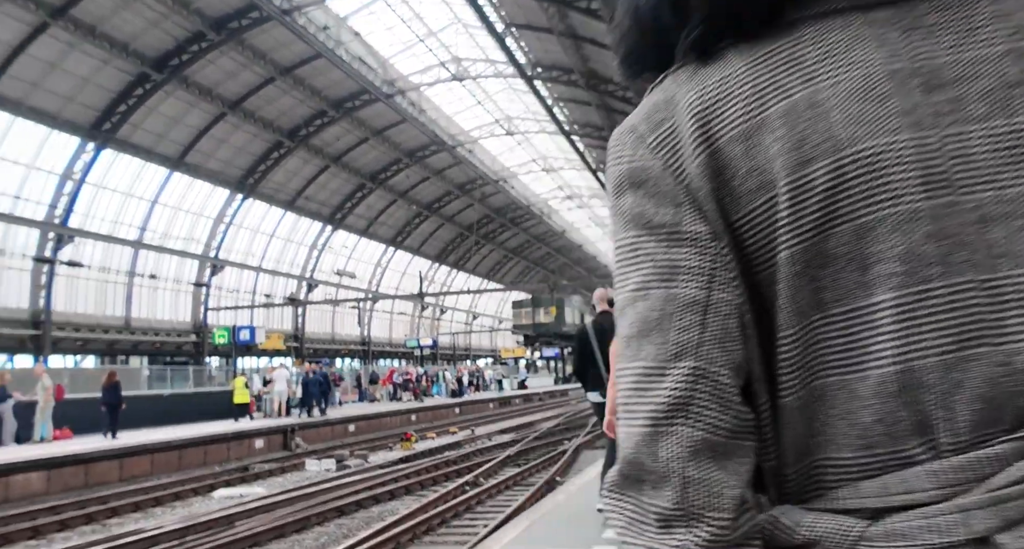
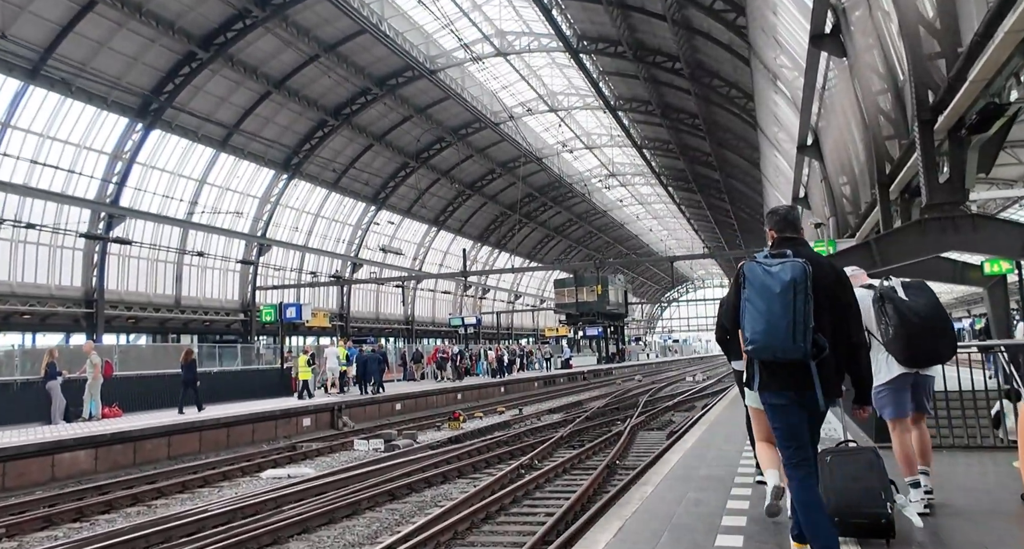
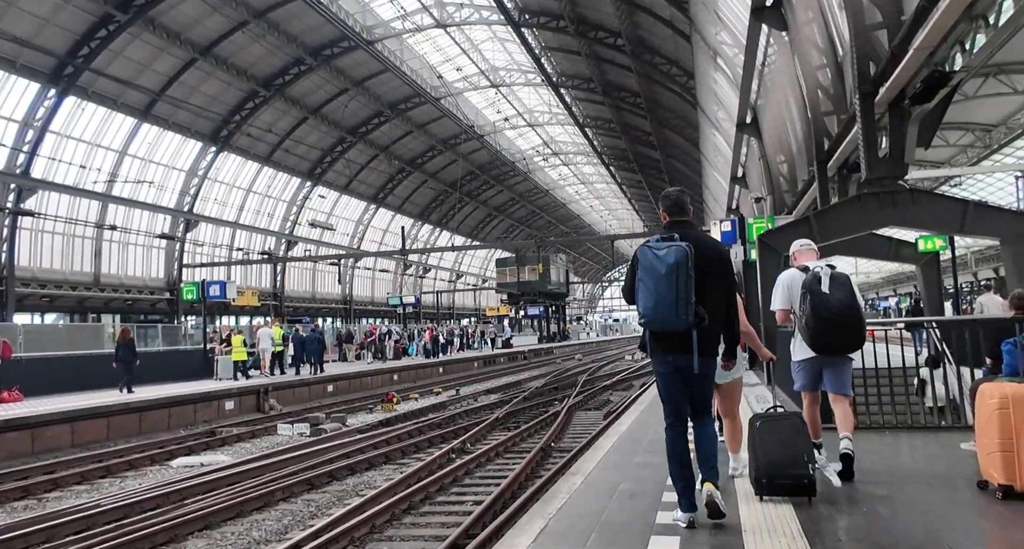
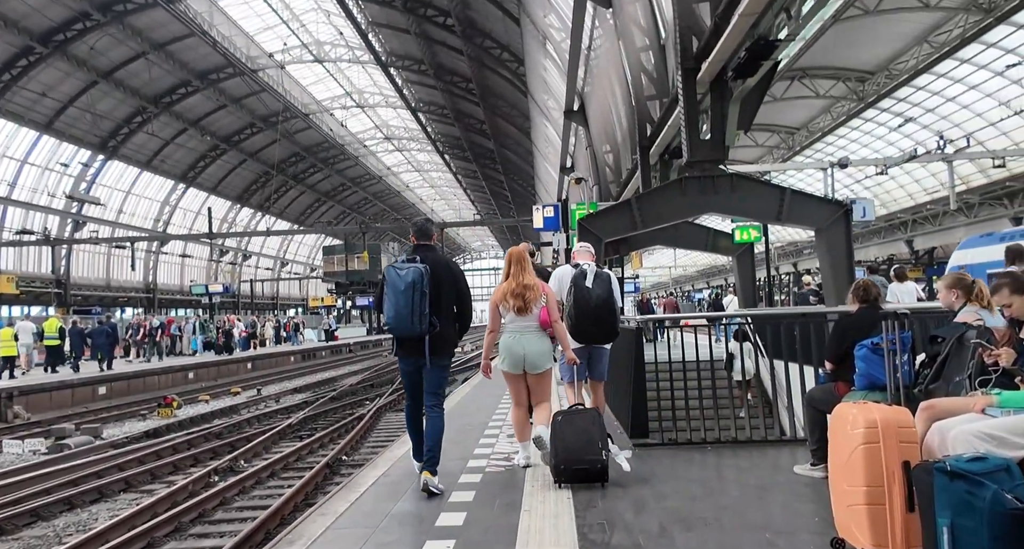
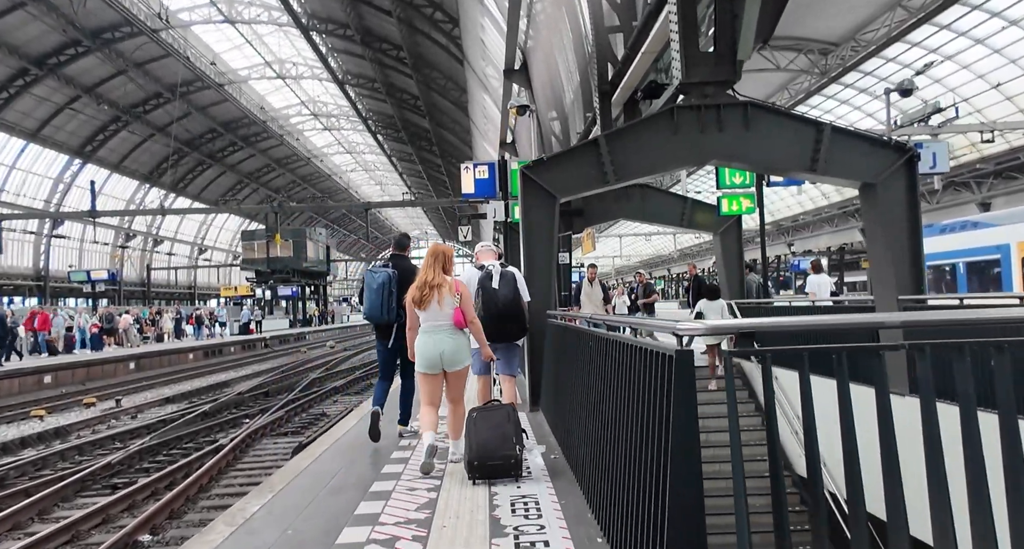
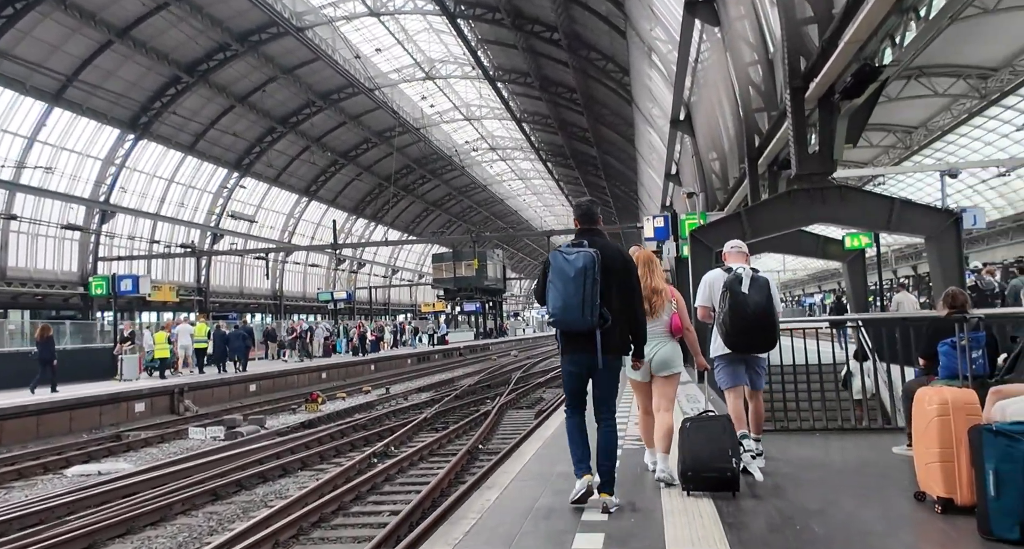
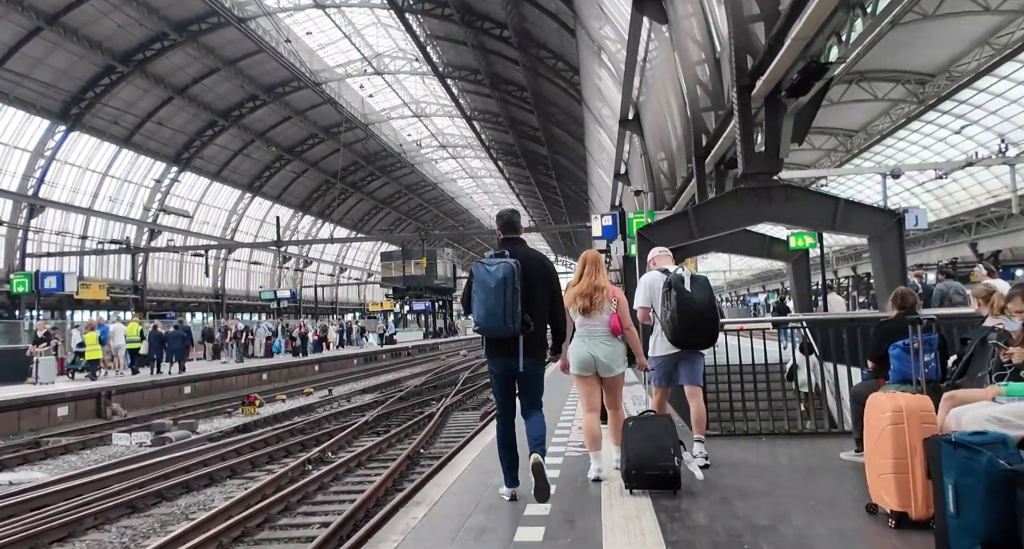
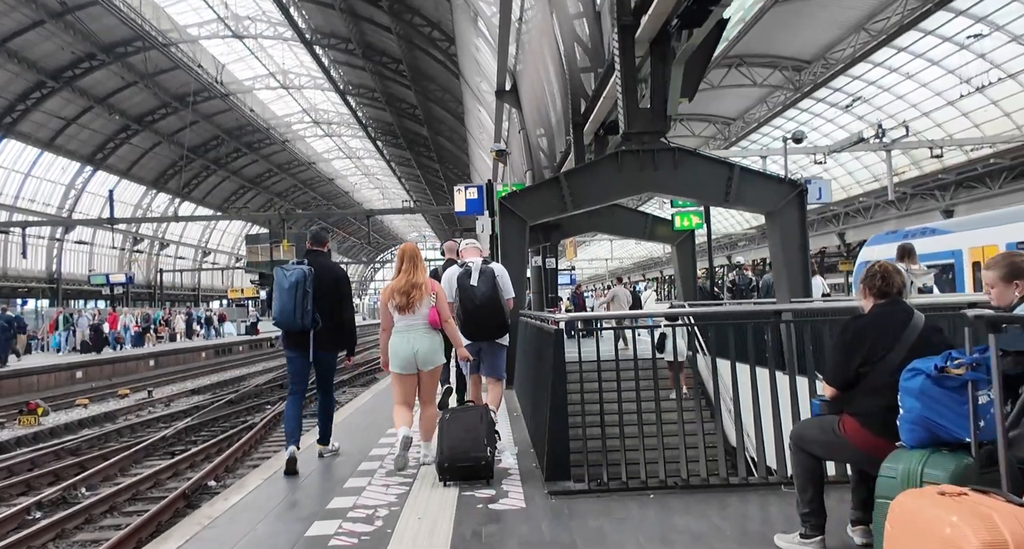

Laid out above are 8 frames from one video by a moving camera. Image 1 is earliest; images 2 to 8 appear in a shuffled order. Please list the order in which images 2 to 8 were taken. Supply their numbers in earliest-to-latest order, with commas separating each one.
2, 3, 6, 7, 4, 8, 5
